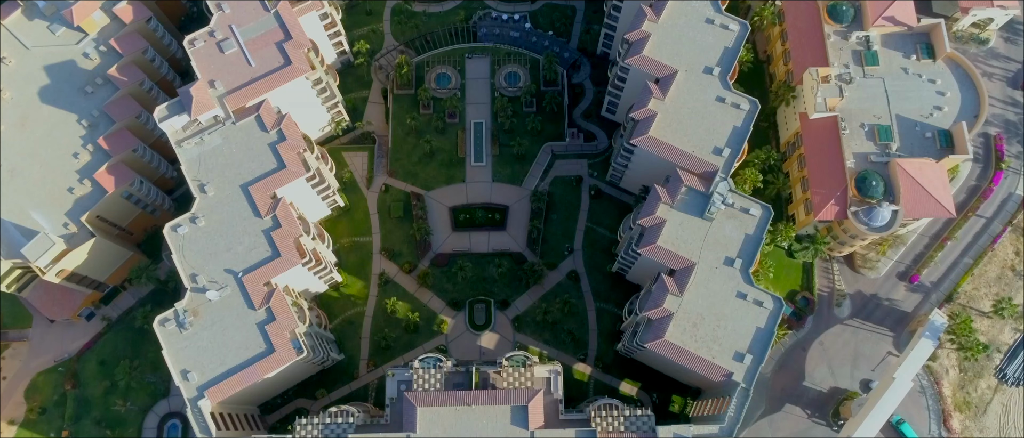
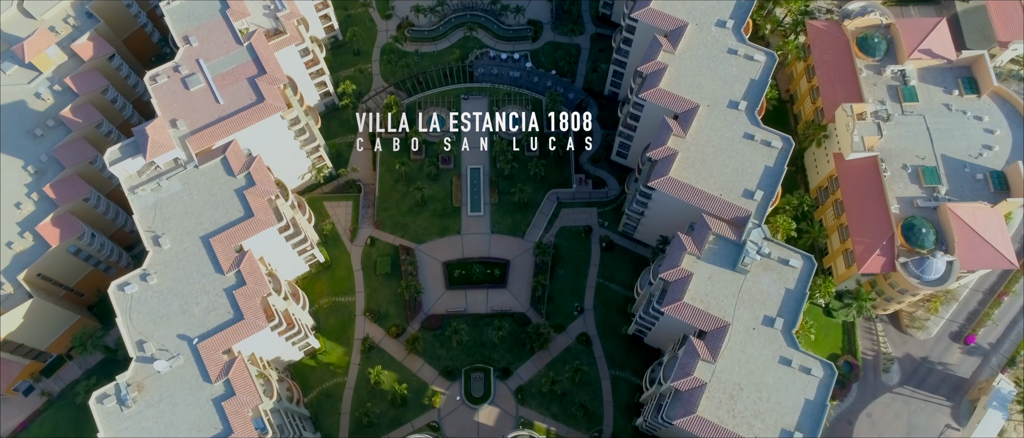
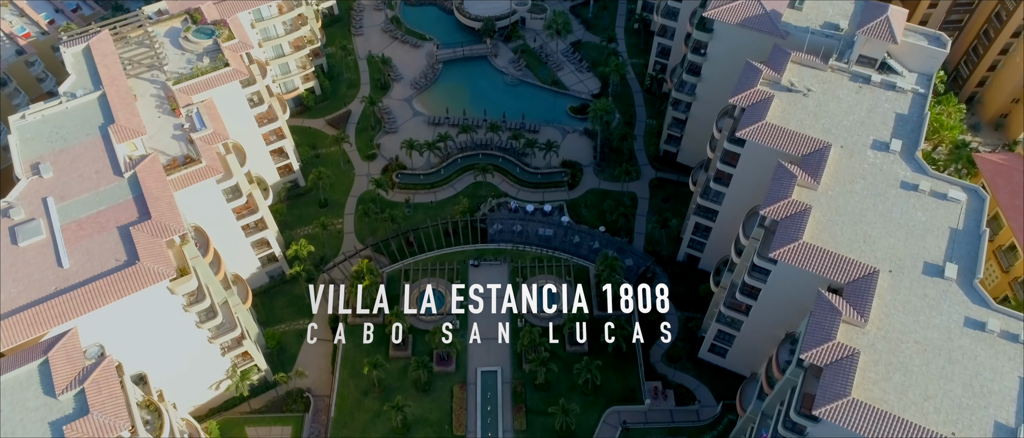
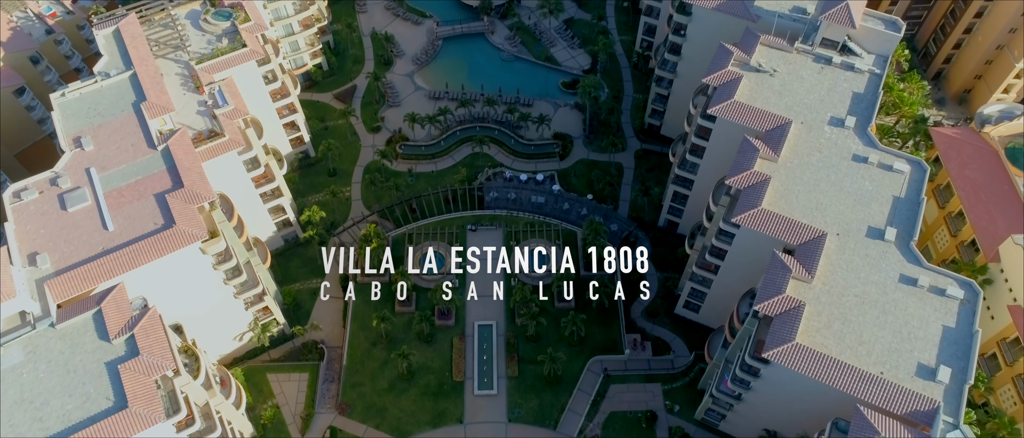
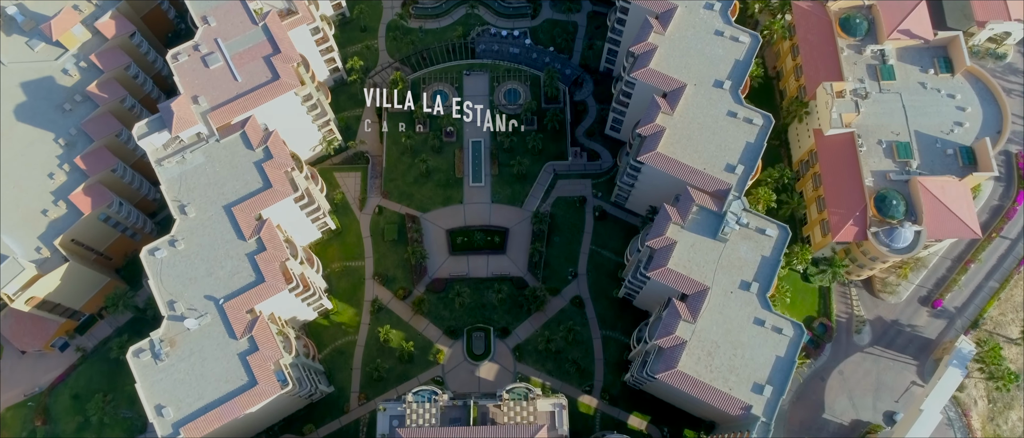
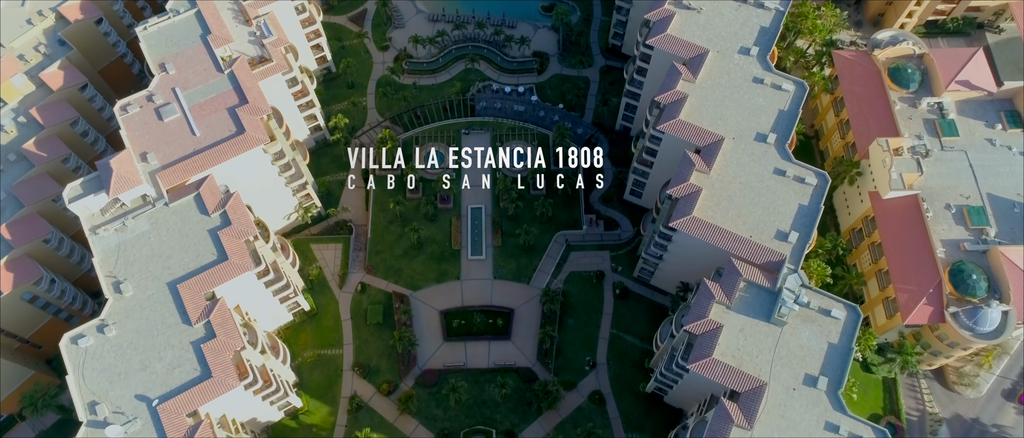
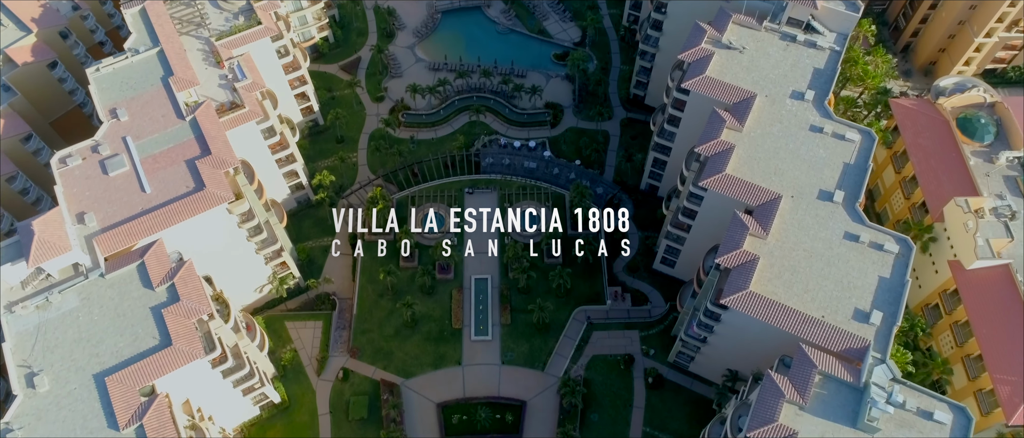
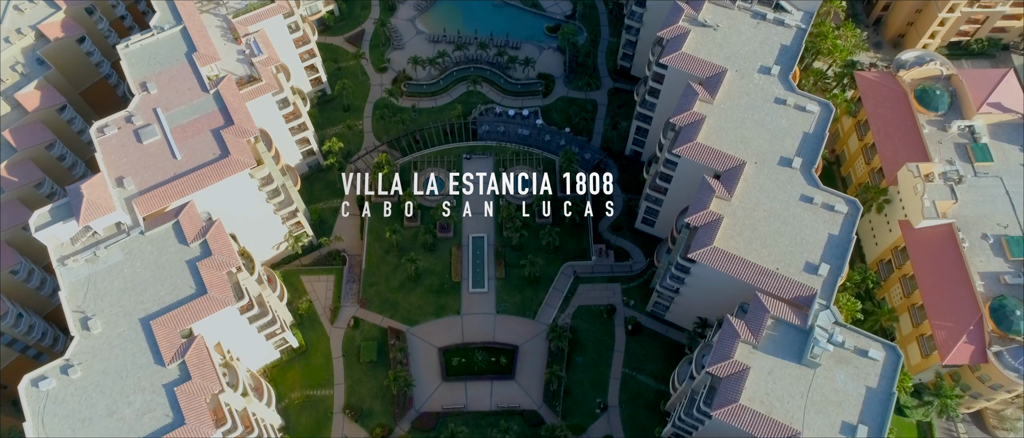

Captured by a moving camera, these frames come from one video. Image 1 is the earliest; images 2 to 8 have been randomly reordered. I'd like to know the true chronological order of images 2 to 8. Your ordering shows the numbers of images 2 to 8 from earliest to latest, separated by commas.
5, 2, 6, 8, 7, 4, 3
